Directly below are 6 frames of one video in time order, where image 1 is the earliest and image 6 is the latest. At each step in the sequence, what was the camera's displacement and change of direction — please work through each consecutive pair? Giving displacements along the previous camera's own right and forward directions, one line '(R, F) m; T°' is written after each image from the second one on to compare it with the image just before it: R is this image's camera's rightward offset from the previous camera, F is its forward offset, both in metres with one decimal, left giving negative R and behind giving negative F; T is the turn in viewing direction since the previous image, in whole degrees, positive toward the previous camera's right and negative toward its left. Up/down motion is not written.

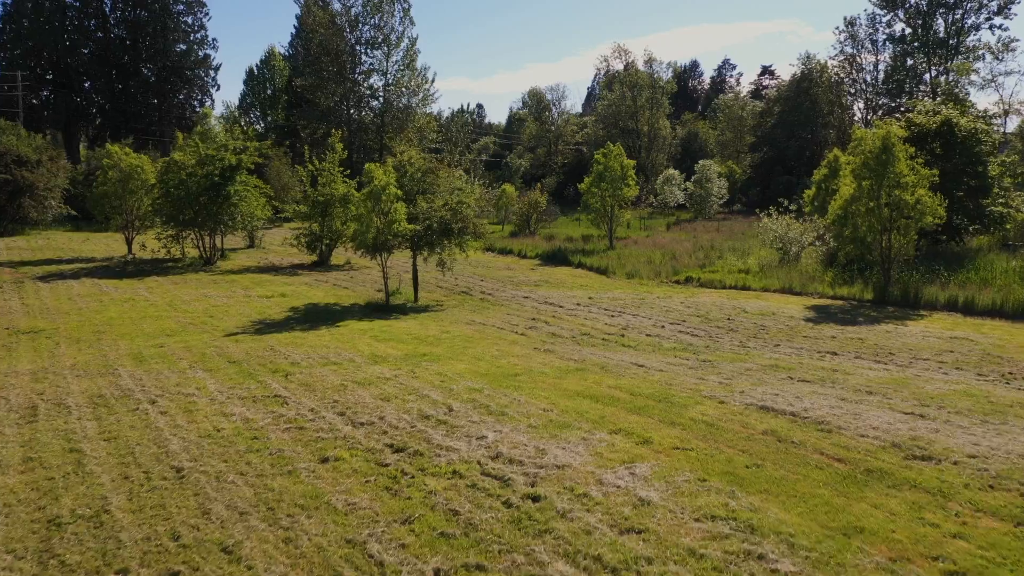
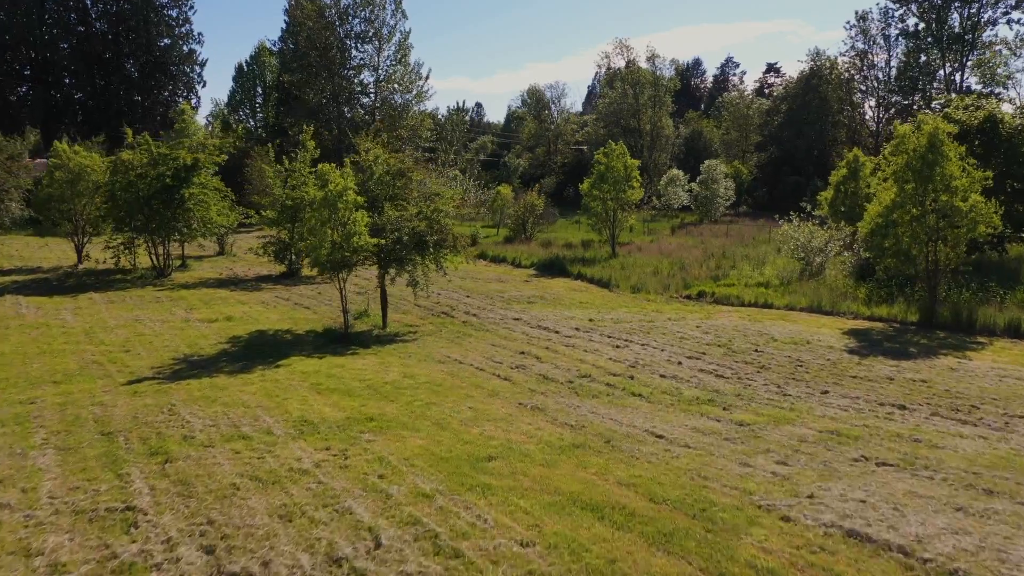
(+0.2, +2.0) m; 0°
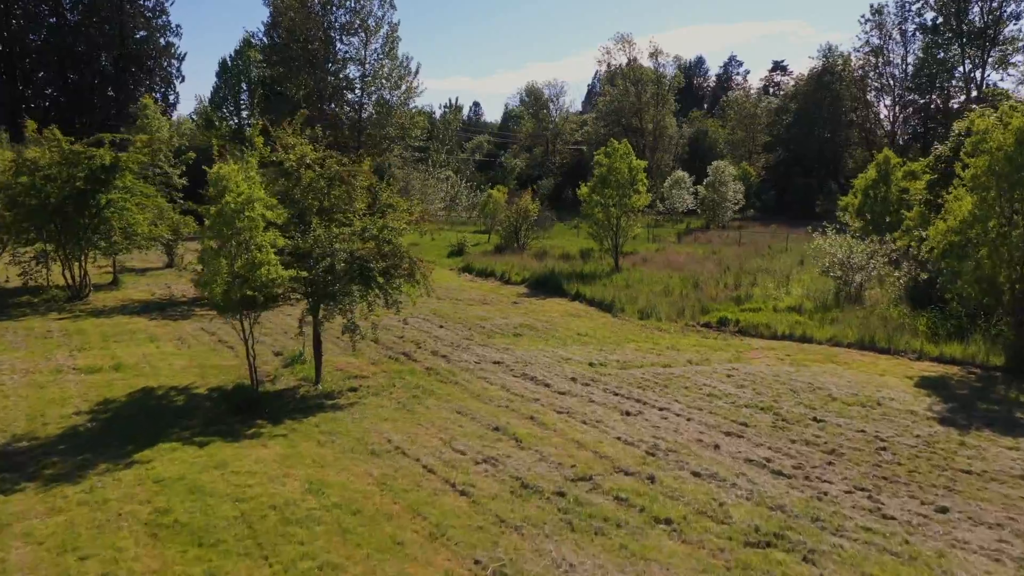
(+0.3, +2.7) m; 0°
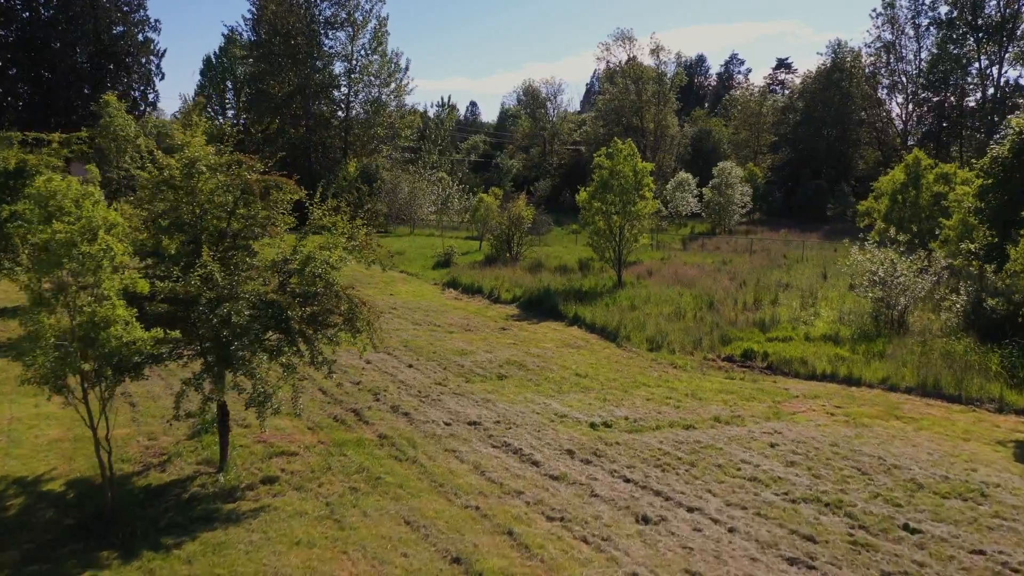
(+0.2, +2.2) m; 0°
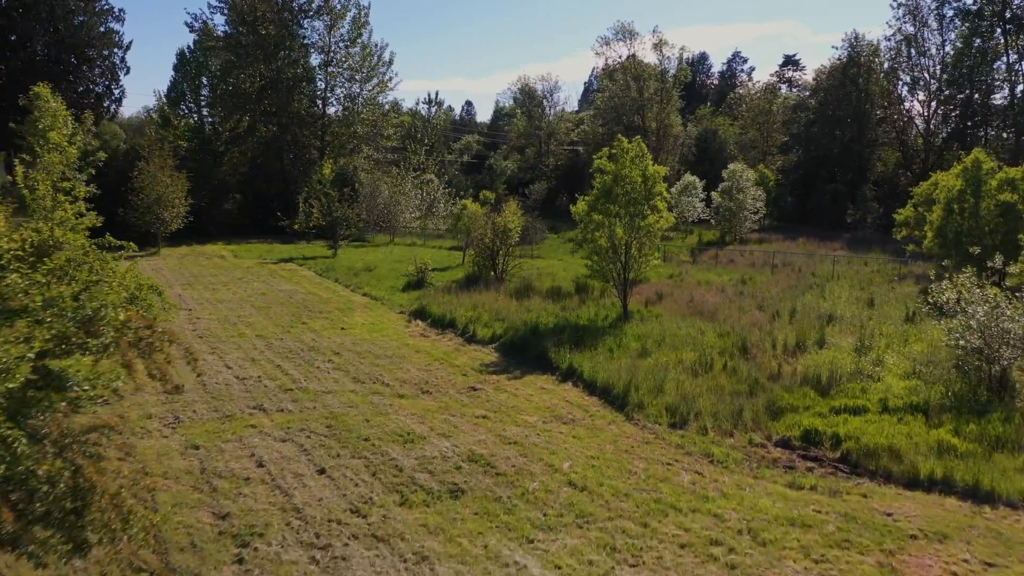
(+0.4, +3.4) m; 0°
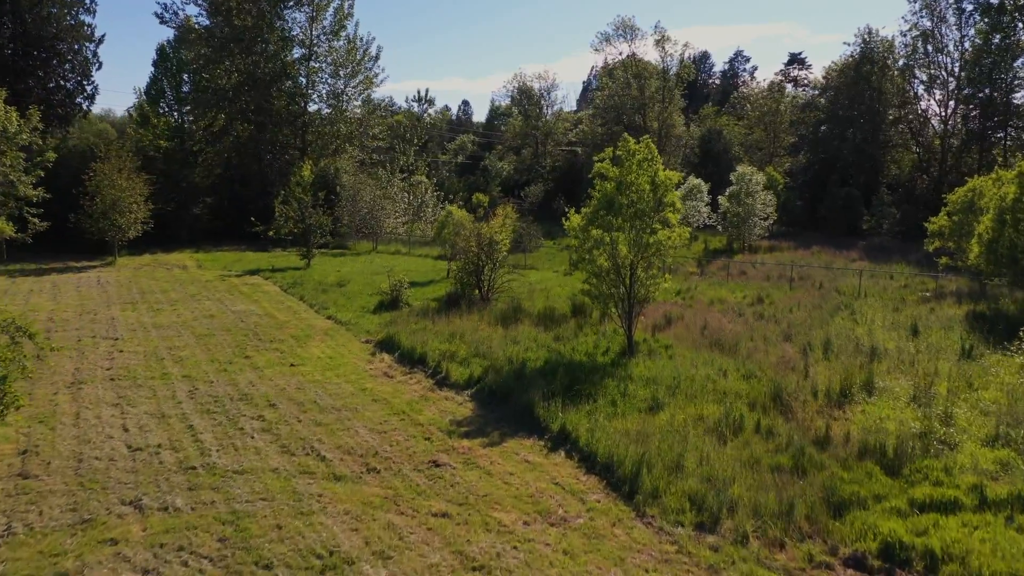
(+0.3, +2.4) m; 0°
